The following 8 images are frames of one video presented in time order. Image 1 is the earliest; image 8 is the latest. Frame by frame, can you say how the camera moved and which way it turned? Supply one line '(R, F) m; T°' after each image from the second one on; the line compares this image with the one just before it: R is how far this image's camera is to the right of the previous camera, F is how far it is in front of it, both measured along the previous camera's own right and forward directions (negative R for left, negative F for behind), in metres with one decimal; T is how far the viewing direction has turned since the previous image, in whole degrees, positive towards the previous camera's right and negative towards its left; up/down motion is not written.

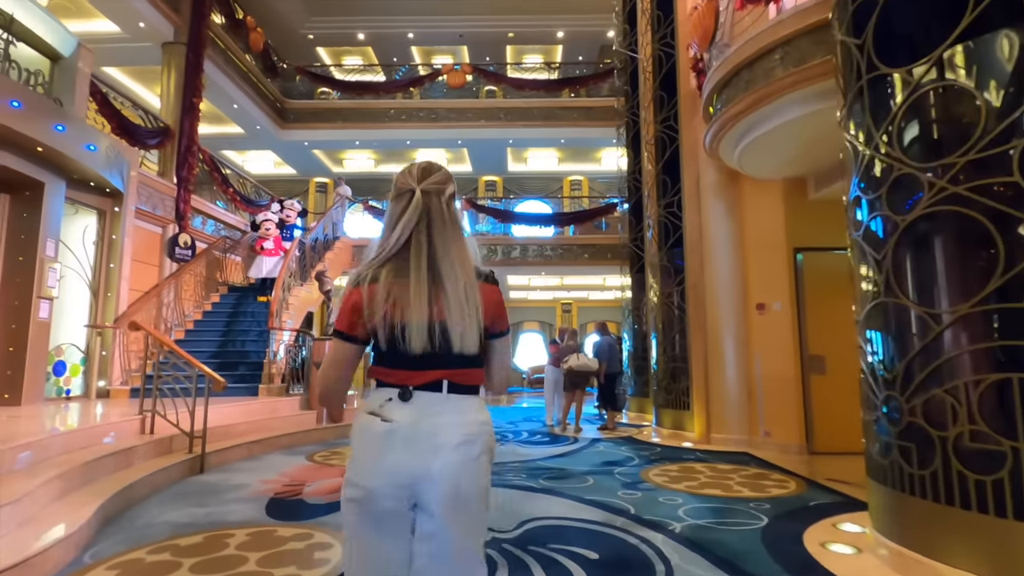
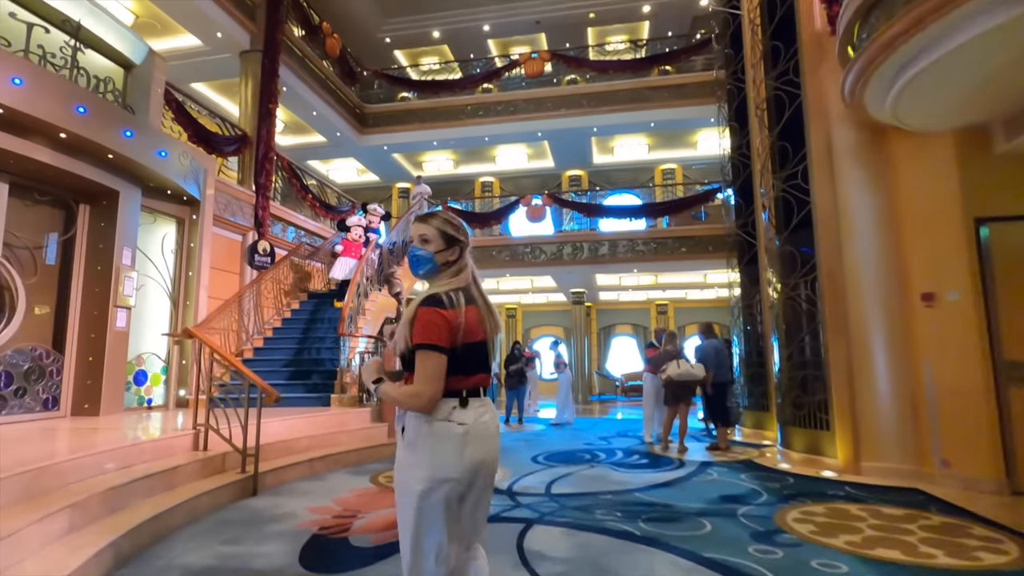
(0.0, +0.8) m; -10°
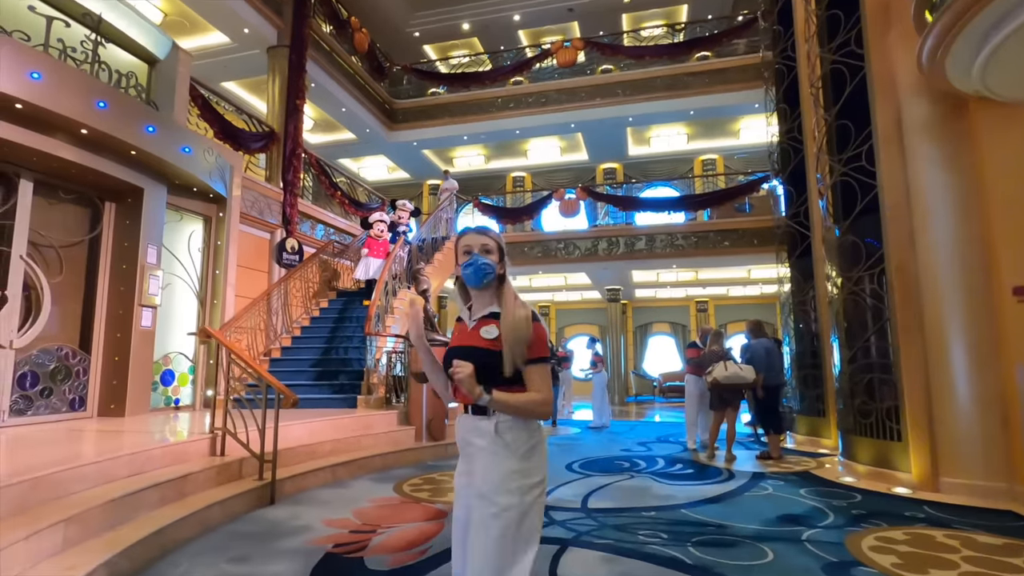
(0.0, +0.3) m; -4°
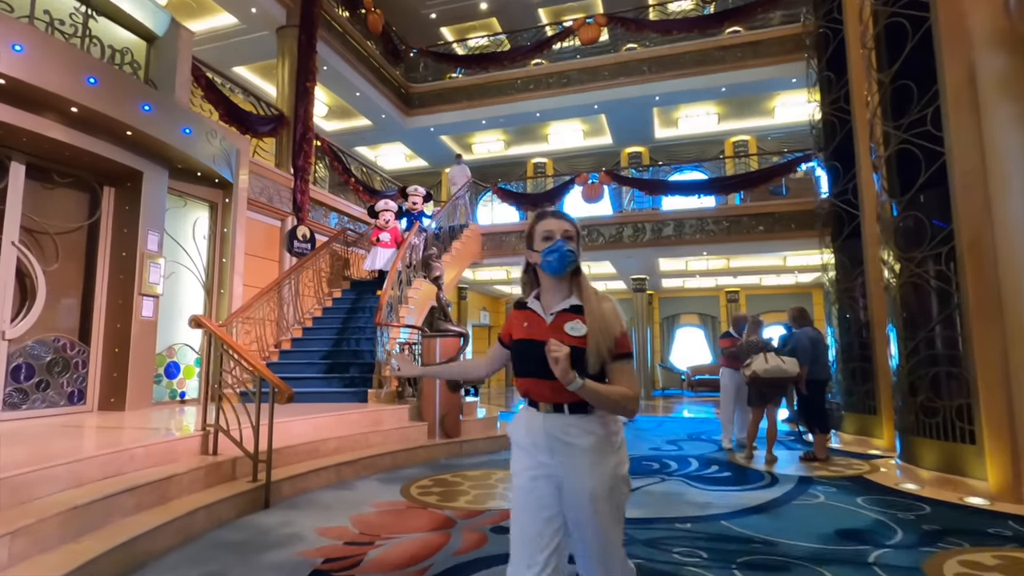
(+0.1, +0.4) m; -3°
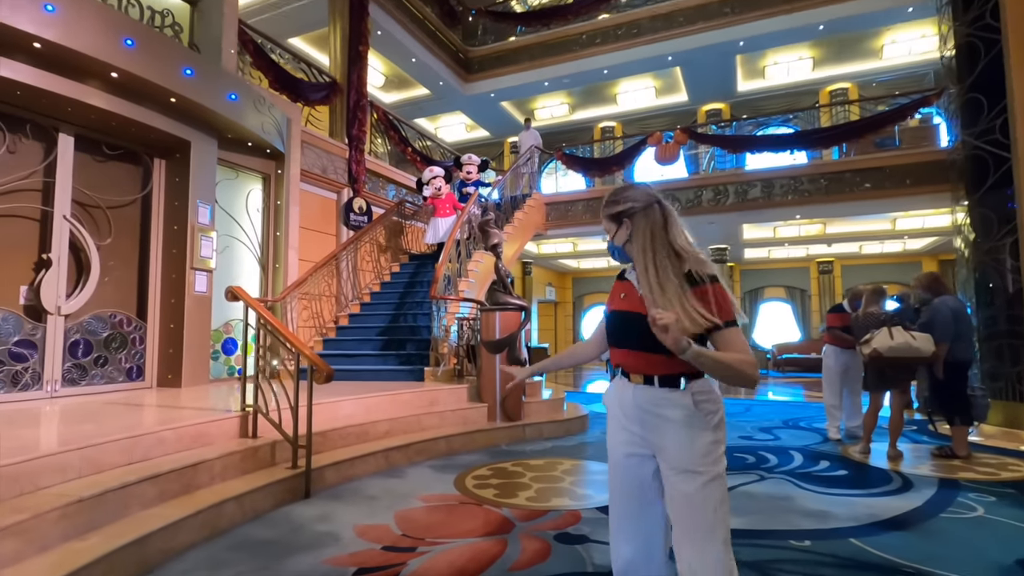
(0.0, +0.6) m; -7°
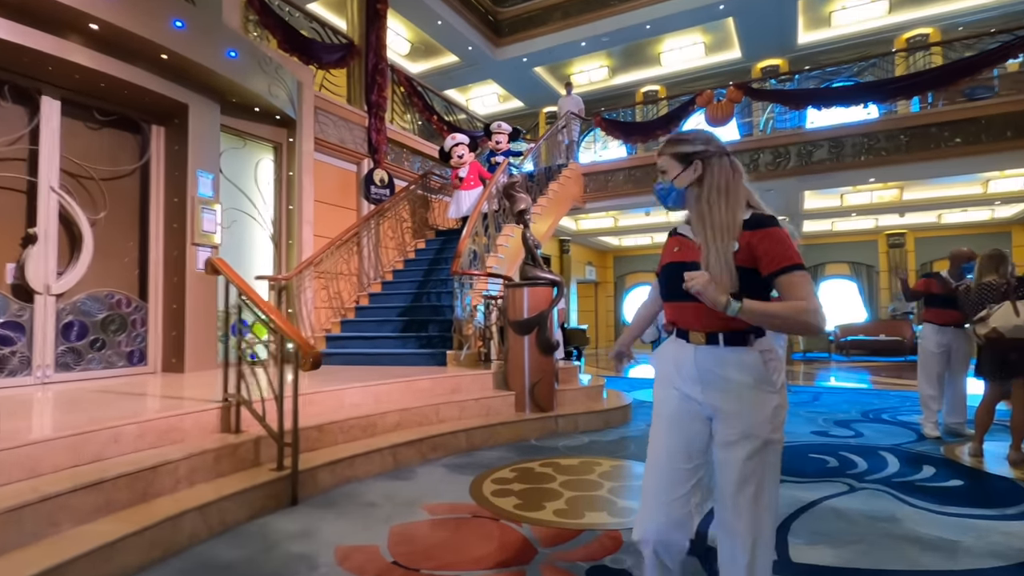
(+0.1, +0.6) m; -4°
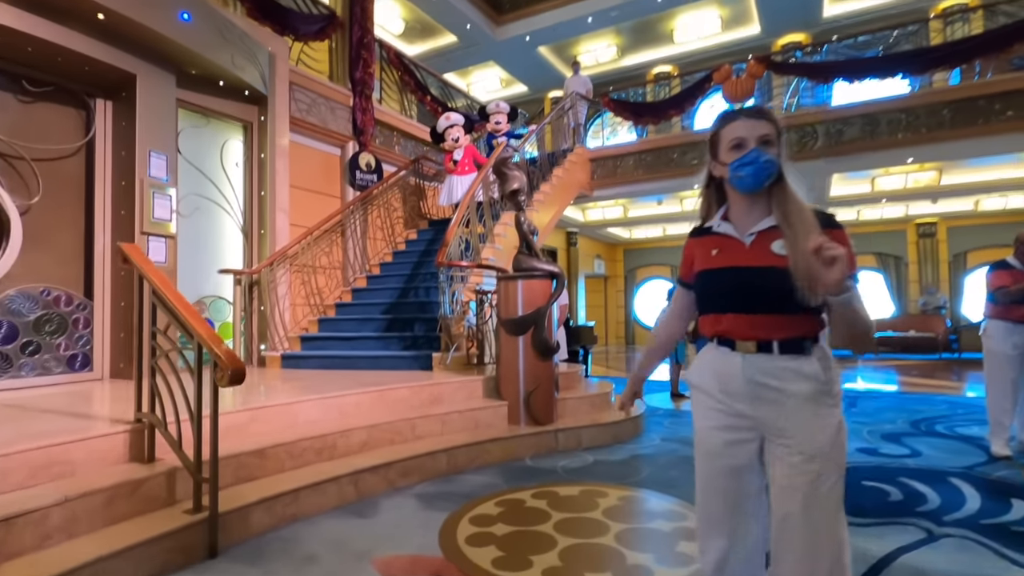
(+0.1, +0.6) m; -1°
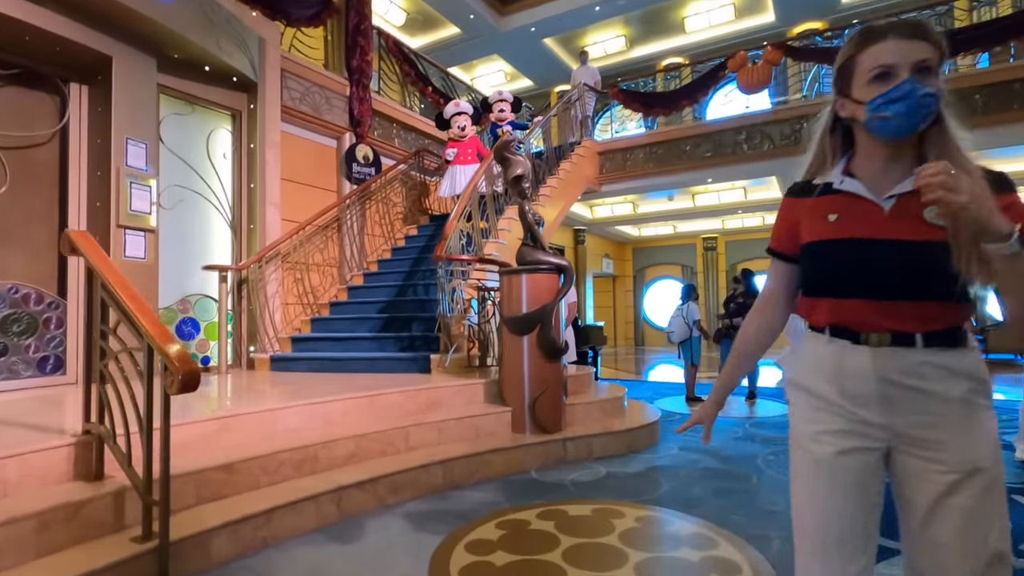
(0.0, +0.3) m; -1°
